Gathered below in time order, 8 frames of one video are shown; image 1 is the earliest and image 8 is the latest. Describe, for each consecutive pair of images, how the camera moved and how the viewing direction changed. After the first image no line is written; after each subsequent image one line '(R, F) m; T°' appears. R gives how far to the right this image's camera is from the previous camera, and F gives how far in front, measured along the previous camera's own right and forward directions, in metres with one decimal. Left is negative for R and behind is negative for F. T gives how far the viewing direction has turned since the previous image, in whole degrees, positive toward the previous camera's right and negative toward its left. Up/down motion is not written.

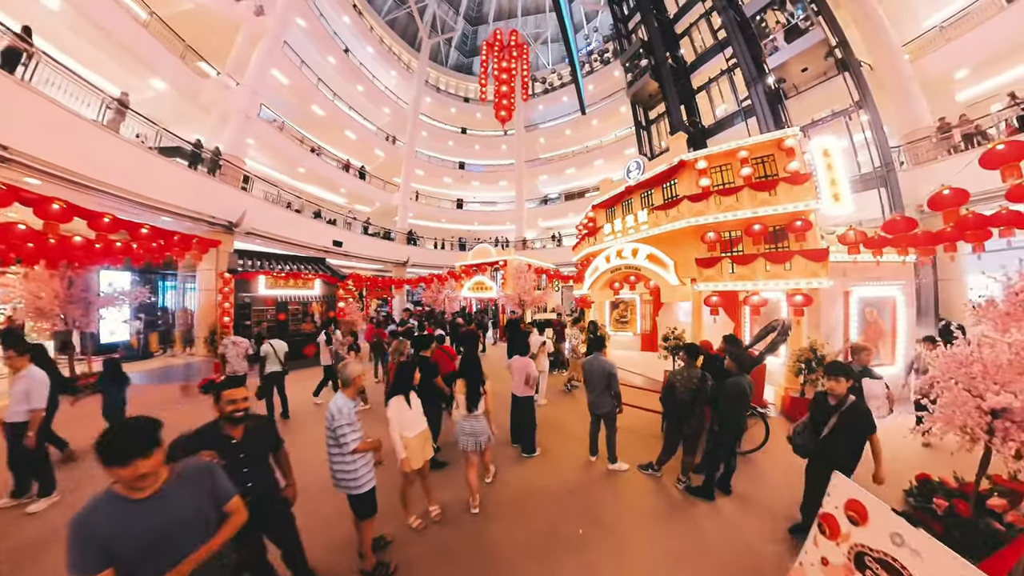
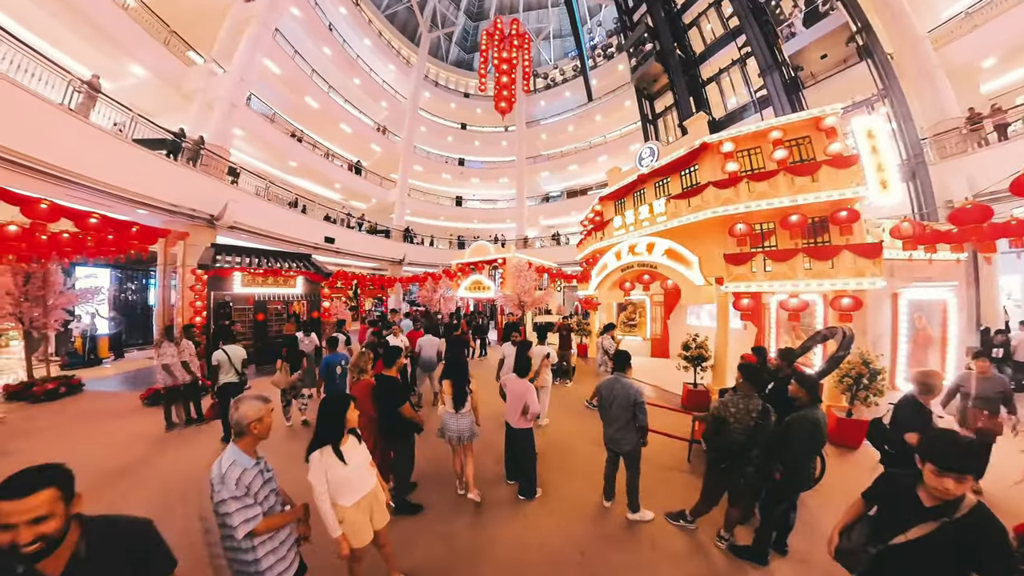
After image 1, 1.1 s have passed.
(+0.1, +0.8) m; 0°
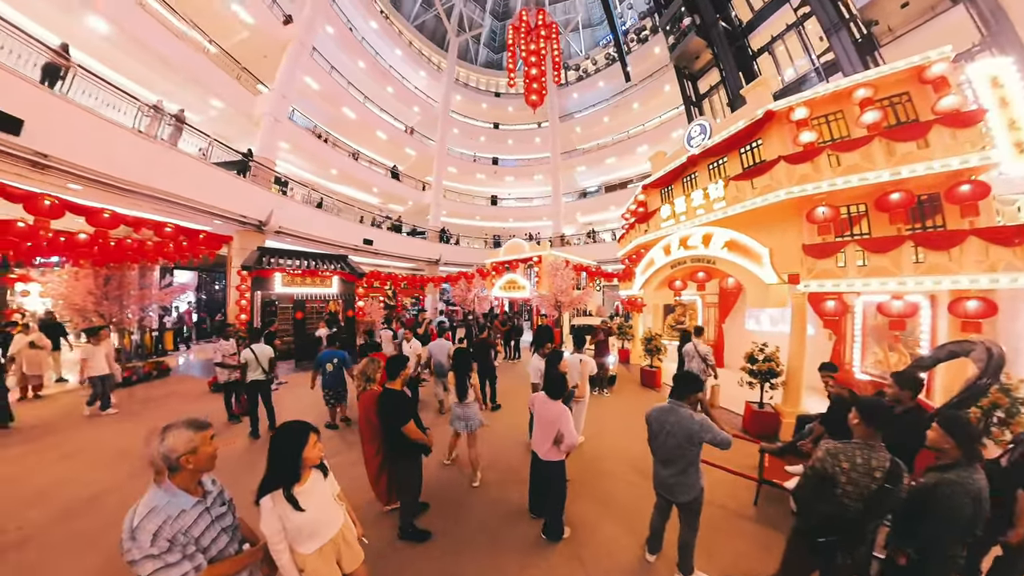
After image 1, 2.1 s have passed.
(+0.1, +0.5) m; -6°
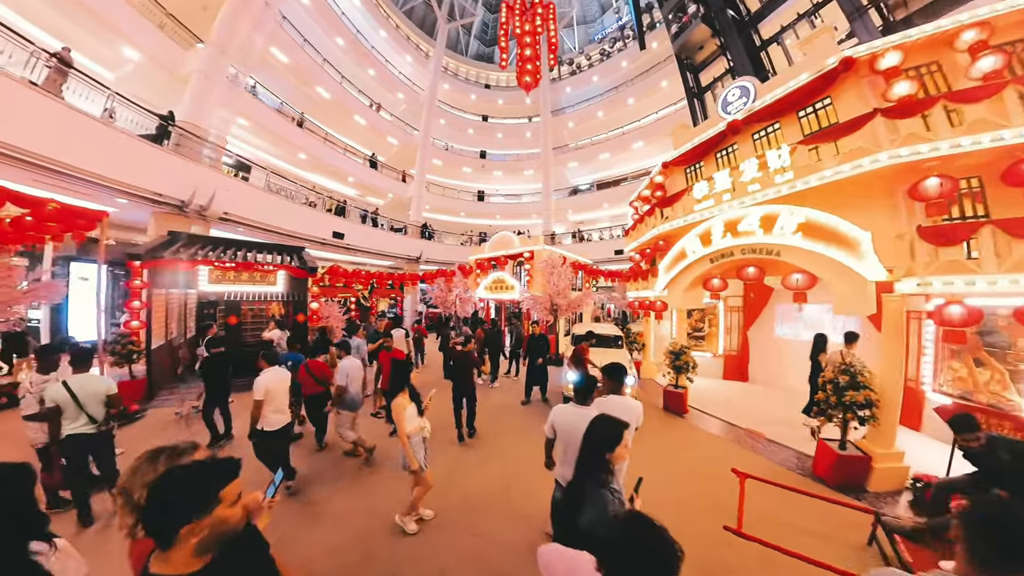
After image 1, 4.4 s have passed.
(0.0, +1.4) m; +2°
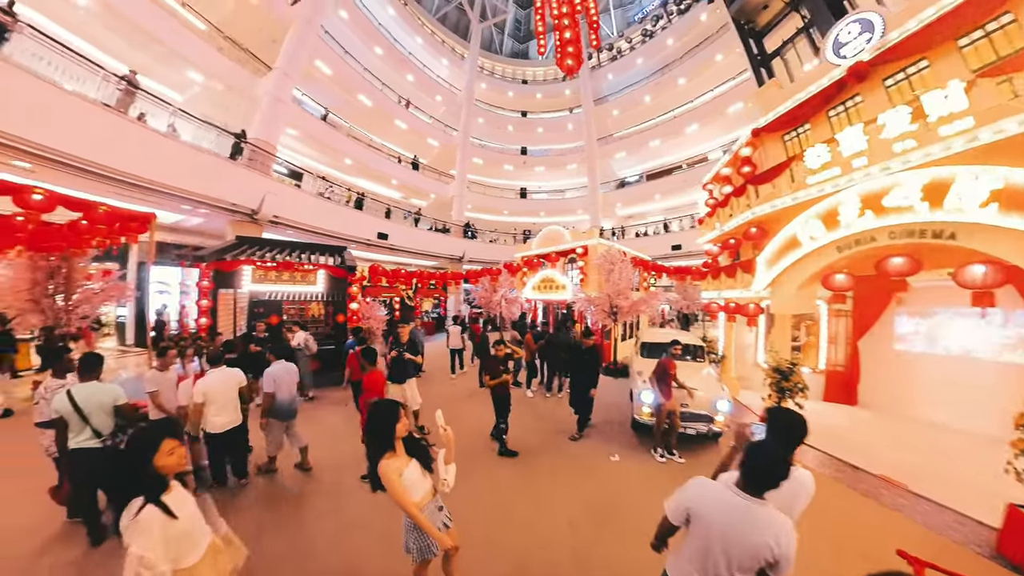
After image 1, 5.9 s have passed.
(-0.2, +0.7) m; -7°
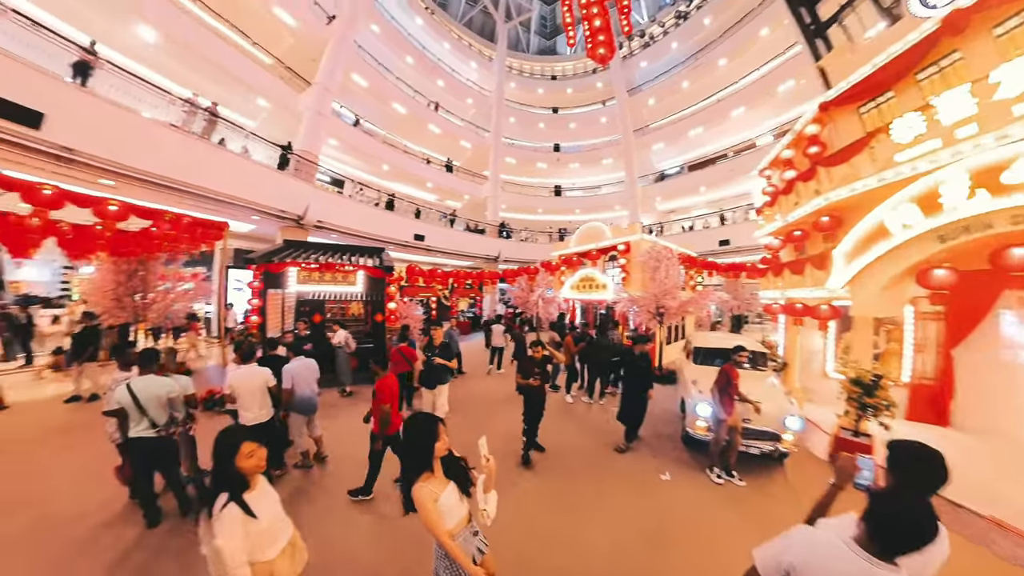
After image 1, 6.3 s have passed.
(-0.1, +0.2) m; -6°
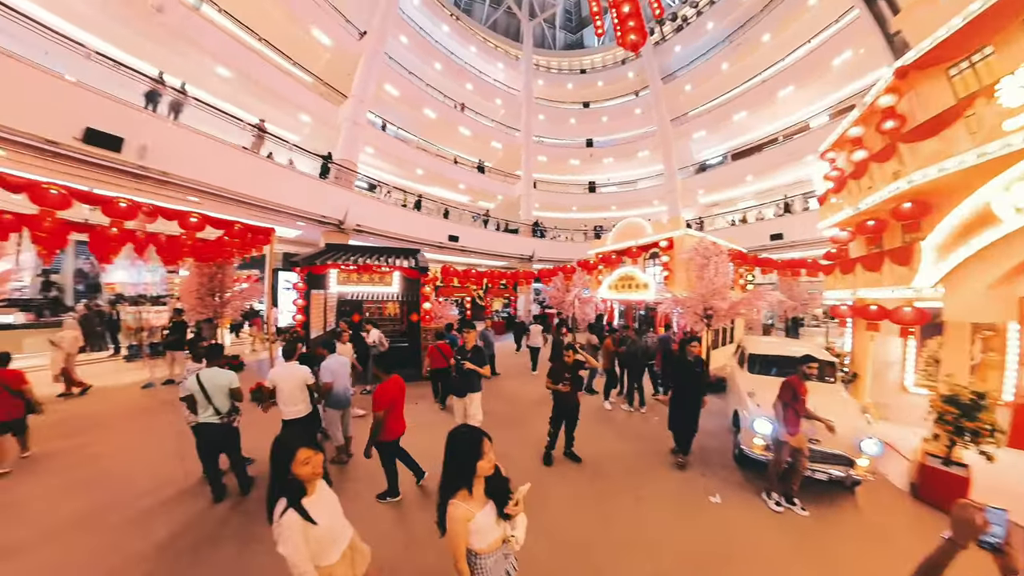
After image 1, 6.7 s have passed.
(0.0, +0.1) m; -5°
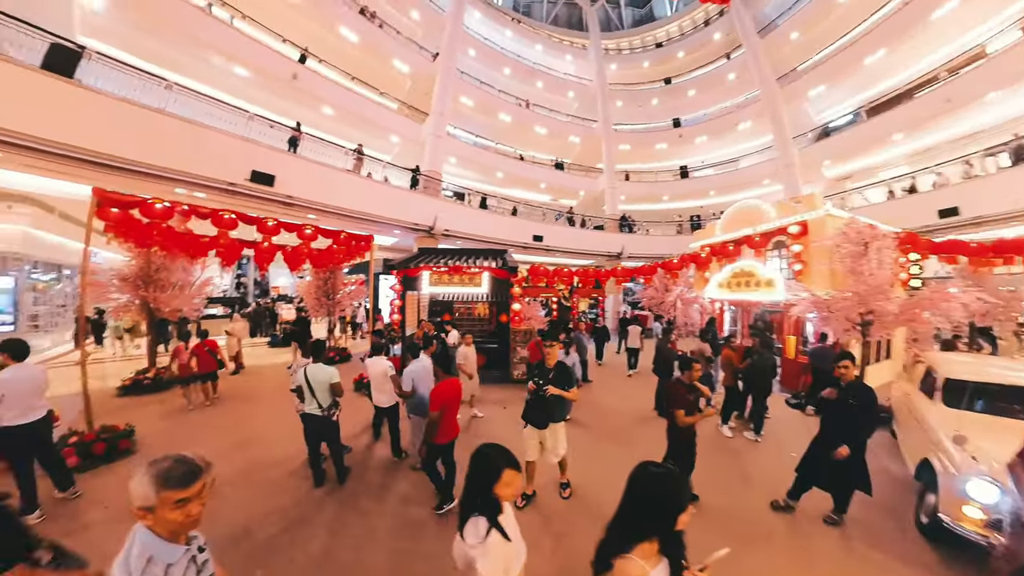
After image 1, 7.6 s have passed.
(-0.1, +0.3) m; -13°
